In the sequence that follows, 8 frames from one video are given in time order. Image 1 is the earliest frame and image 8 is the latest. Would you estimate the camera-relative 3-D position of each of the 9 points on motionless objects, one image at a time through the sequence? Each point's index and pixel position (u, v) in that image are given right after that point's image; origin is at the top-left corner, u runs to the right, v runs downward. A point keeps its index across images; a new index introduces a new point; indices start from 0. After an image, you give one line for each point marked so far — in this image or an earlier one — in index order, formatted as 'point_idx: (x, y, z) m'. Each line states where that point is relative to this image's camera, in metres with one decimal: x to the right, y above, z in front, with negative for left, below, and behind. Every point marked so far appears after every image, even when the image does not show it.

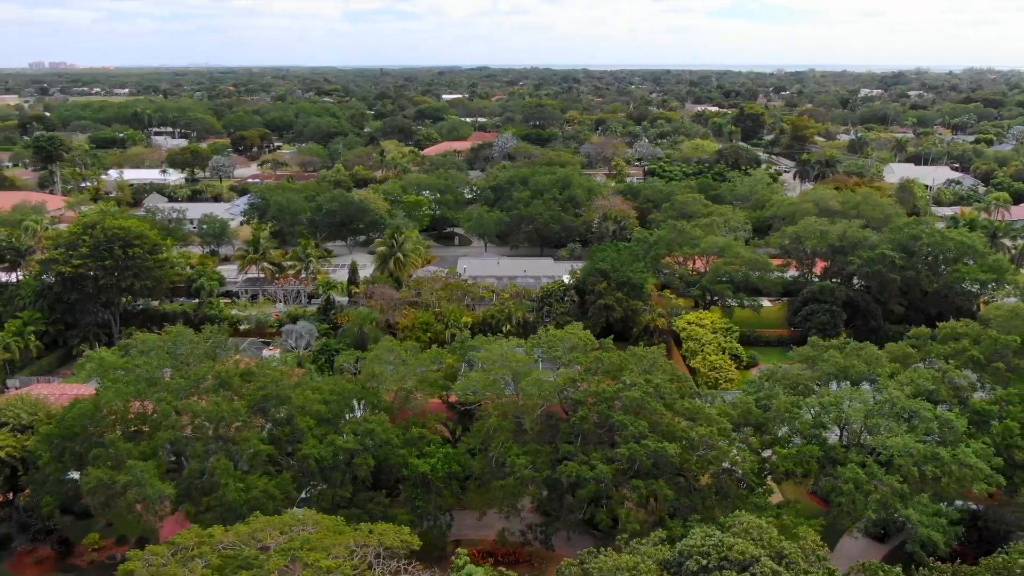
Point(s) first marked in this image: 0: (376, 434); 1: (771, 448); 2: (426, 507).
0: (-3.1, -3.2, +17.5) m
1: (+6.0, -3.6, +18.0) m
2: (-1.9, -4.9, +17.5) m
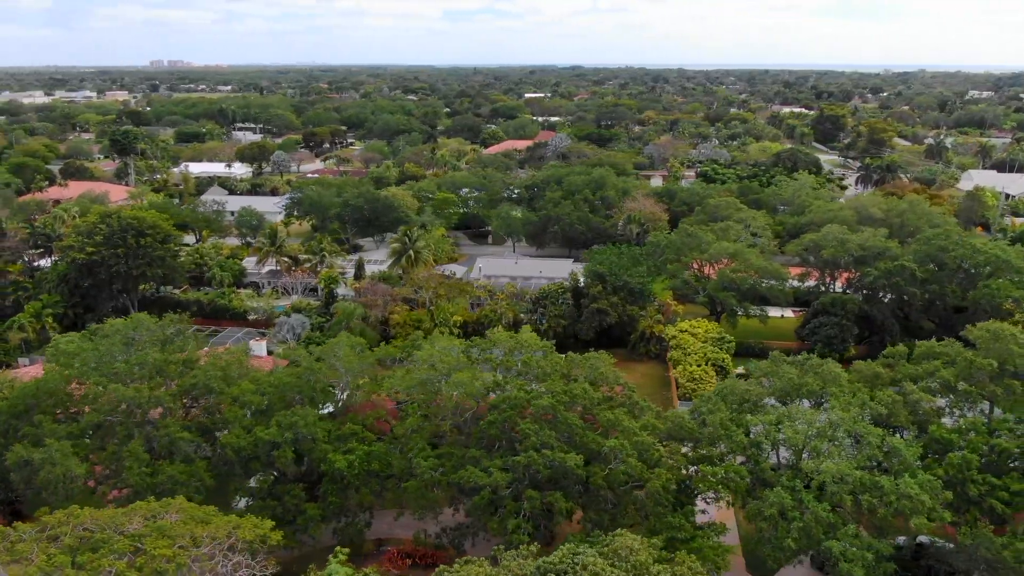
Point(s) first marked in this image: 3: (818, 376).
0: (-4.9, -3.1, +17.7) m
1: (+4.1, -3.8, +17.1) m
2: (-3.8, -4.8, +17.6) m
3: (+7.3, -2.1, +18.8) m
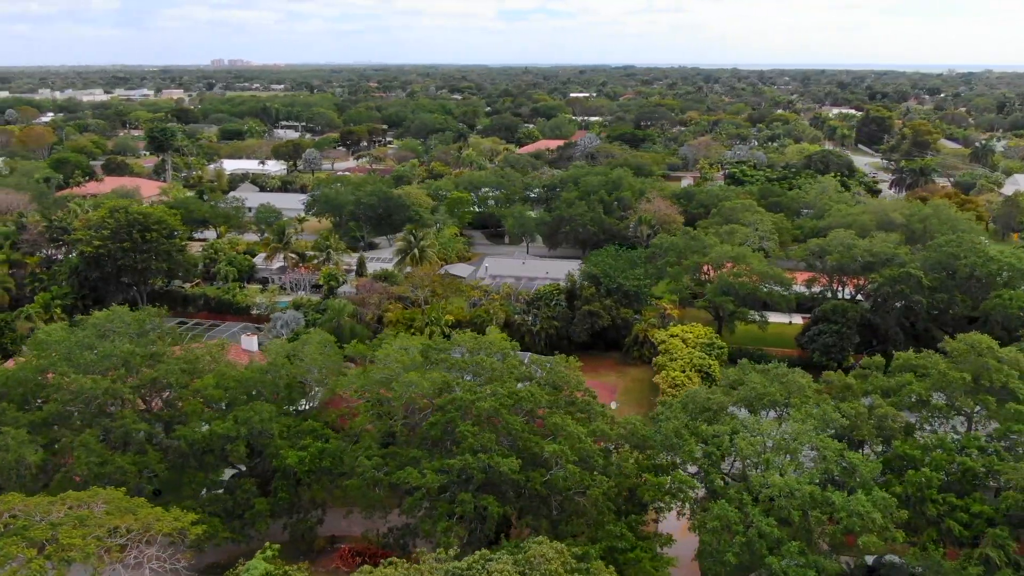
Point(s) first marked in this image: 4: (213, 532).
0: (-6.0, -3.0, +17.9) m
1: (+3.0, -3.9, +16.7) m
2: (-4.9, -4.8, +17.7) m
3: (+6.3, -2.3, +18.2) m
4: (-6.3, -5.1, +16.5) m
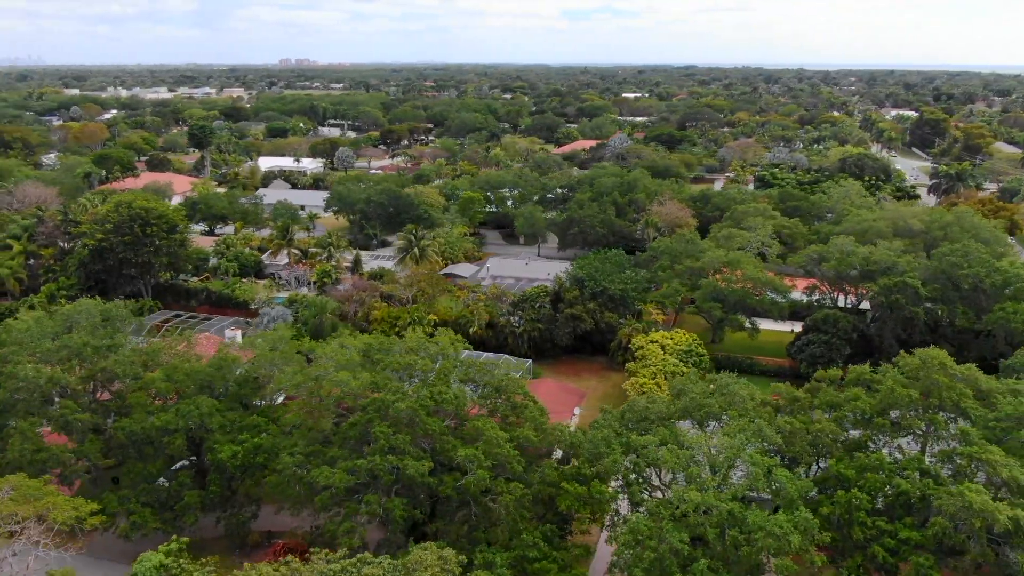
0: (-7.5, -2.9, +18.1) m
1: (+1.3, -4.0, +16.3) m
2: (-6.5, -4.7, +17.9) m
3: (+4.7, -2.5, +17.6) m
4: (-8.0, -5.0, +16.8) m
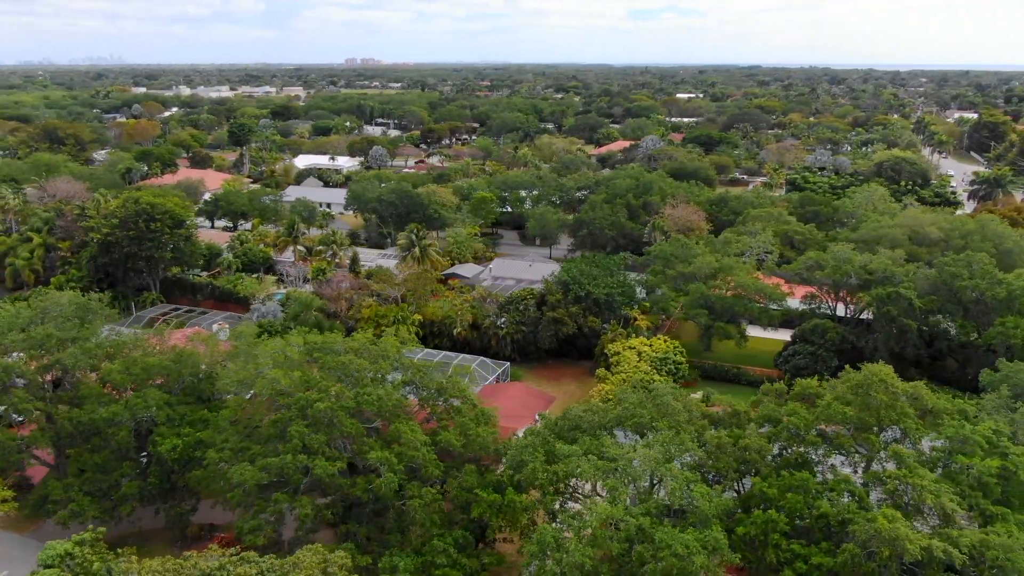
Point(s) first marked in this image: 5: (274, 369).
0: (-9.0, -2.8, +18.6) m
1: (-0.3, -4.1, +16.1) m
2: (-8.0, -4.6, +18.2) m
3: (+3.2, -2.6, +17.1) m
4: (-9.6, -4.9, +17.3) m
5: (-5.6, -1.9, +18.6) m
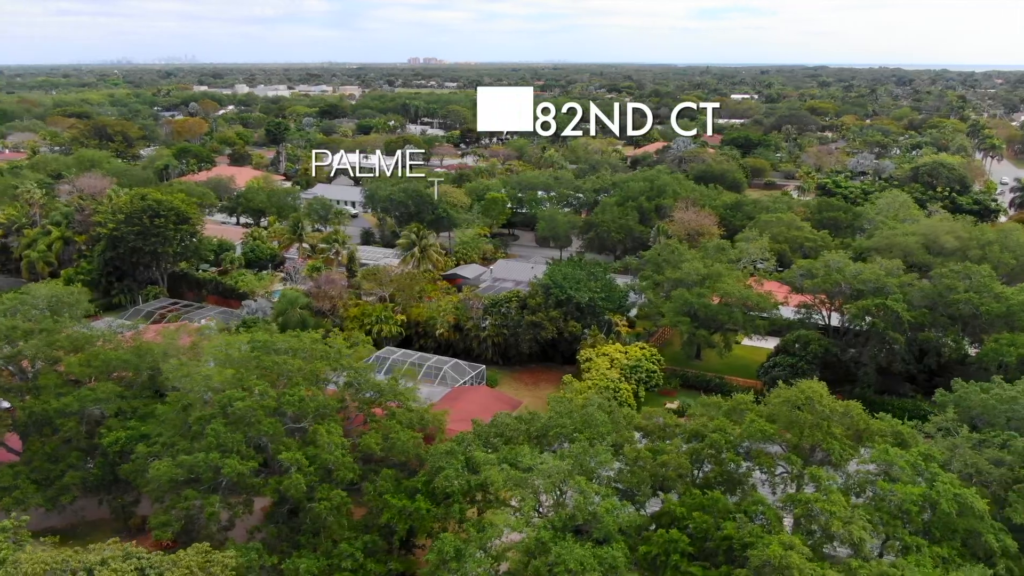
0: (-10.4, -2.7, +19.0) m
1: (-2.0, -4.2, +15.9) m
2: (-9.5, -4.5, +18.6) m
3: (+1.6, -2.8, +16.6) m
4: (-11.2, -4.8, +17.8) m
5: (-7.1, -1.9, +18.8) m
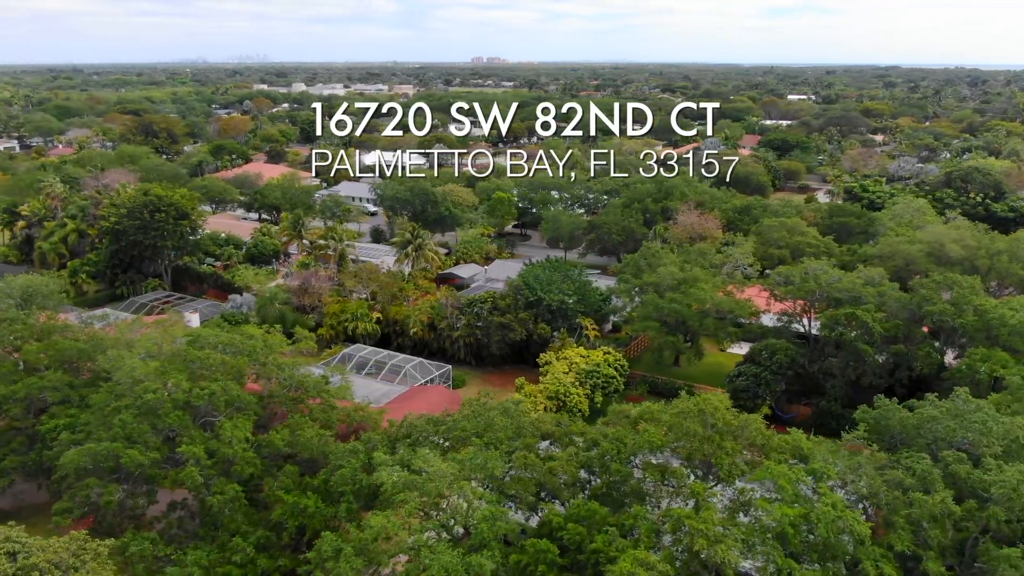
0: (-12.2, -2.5, +19.7) m
1: (-4.1, -4.2, +16.0) m
2: (-11.4, -4.3, +19.2) m
3: (-0.4, -2.8, +16.4) m
4: (-13.1, -4.5, +18.6) m
5: (-8.8, -1.7, +19.2) m
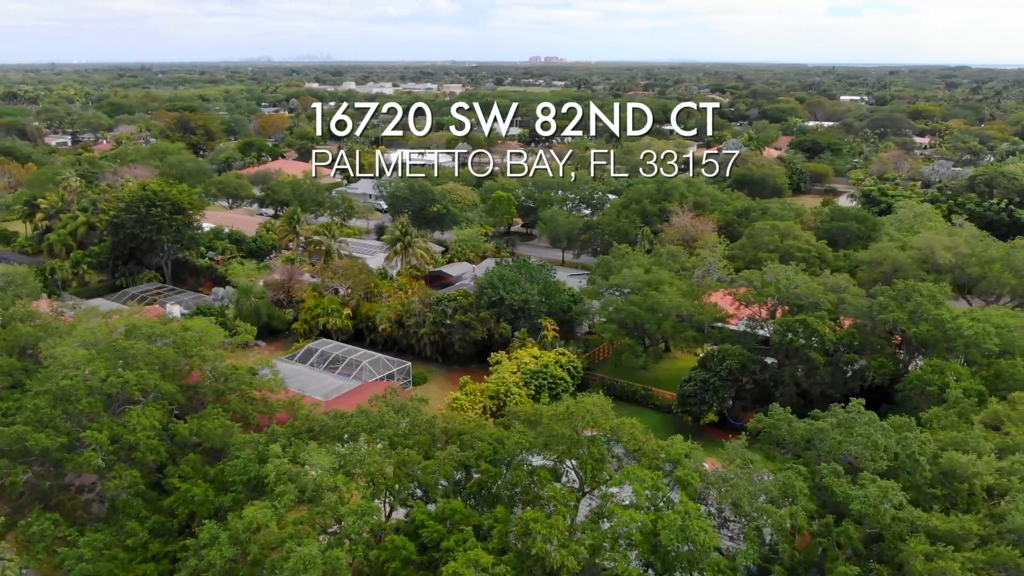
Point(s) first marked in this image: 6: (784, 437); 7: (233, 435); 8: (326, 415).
0: (-14.1, -2.2, +20.6) m
1: (-6.3, -4.0, +16.4) m
2: (-13.3, -4.0, +20.1) m
3: (-2.5, -2.8, +16.5) m
4: (-15.1, -4.2, +19.6) m
5: (-10.8, -1.5, +19.9) m
6: (+5.2, -2.8, +15.0) m
7: (-6.1, -3.2, +17.3) m
8: (-4.1, -2.8, +17.4) m
